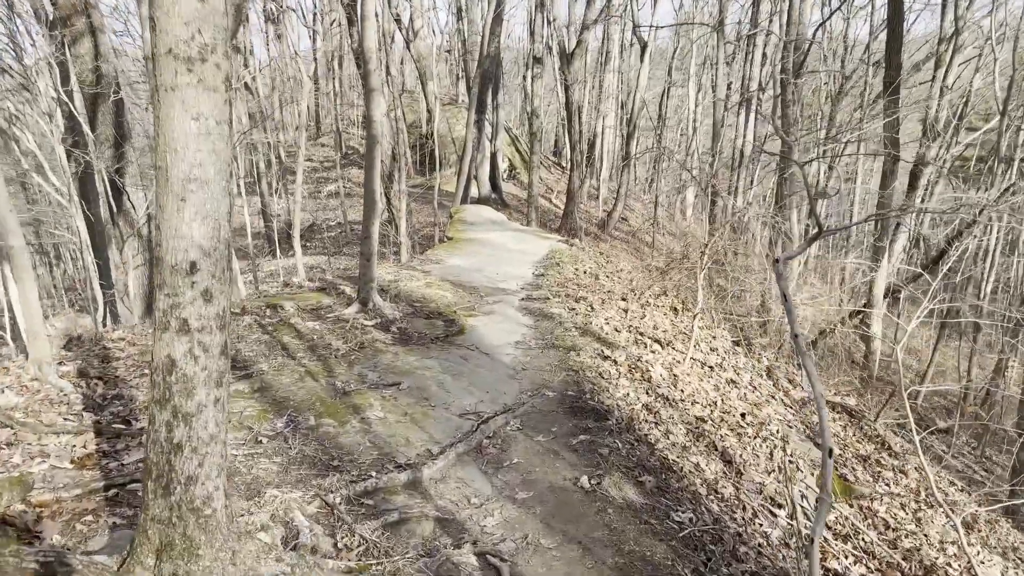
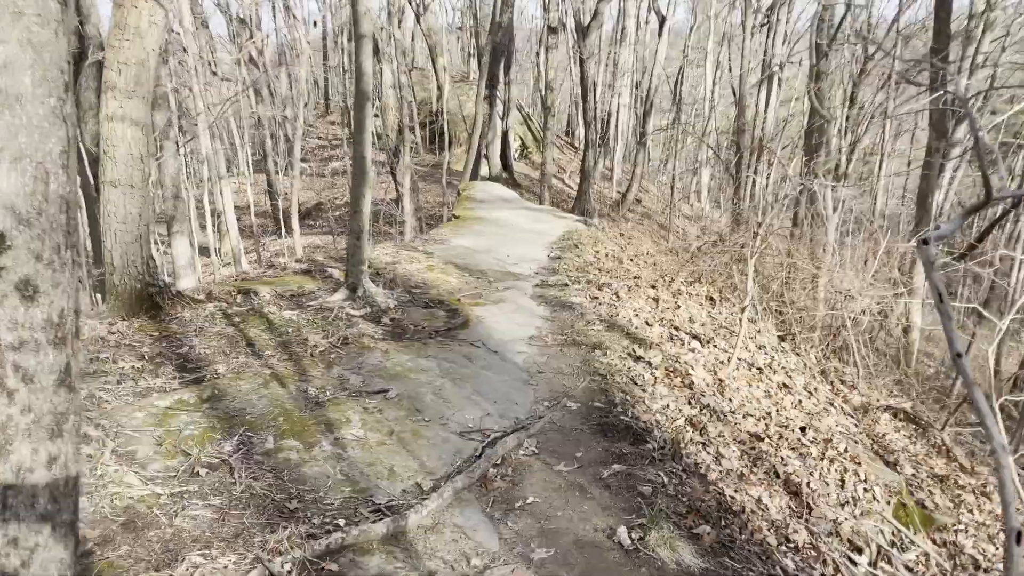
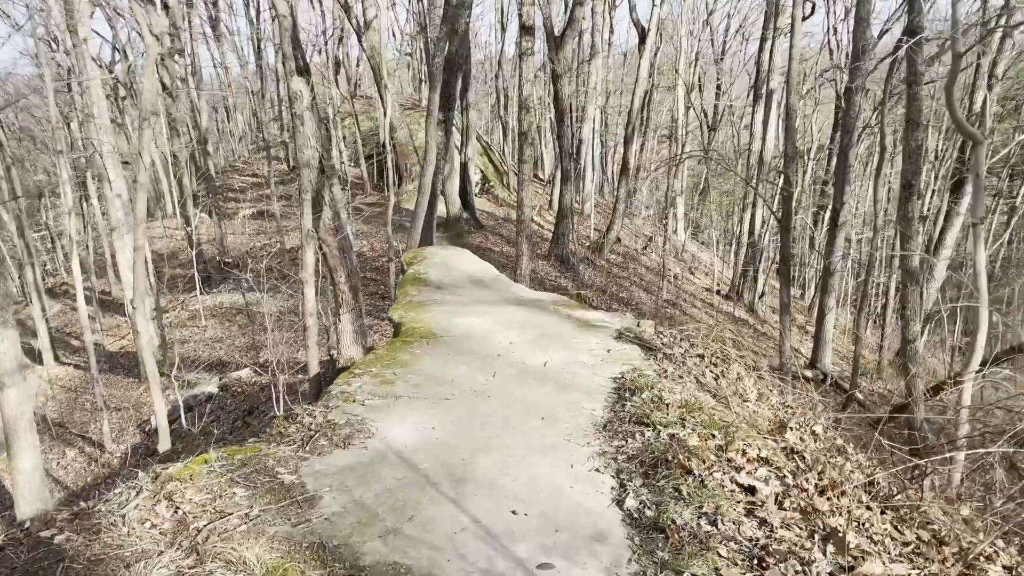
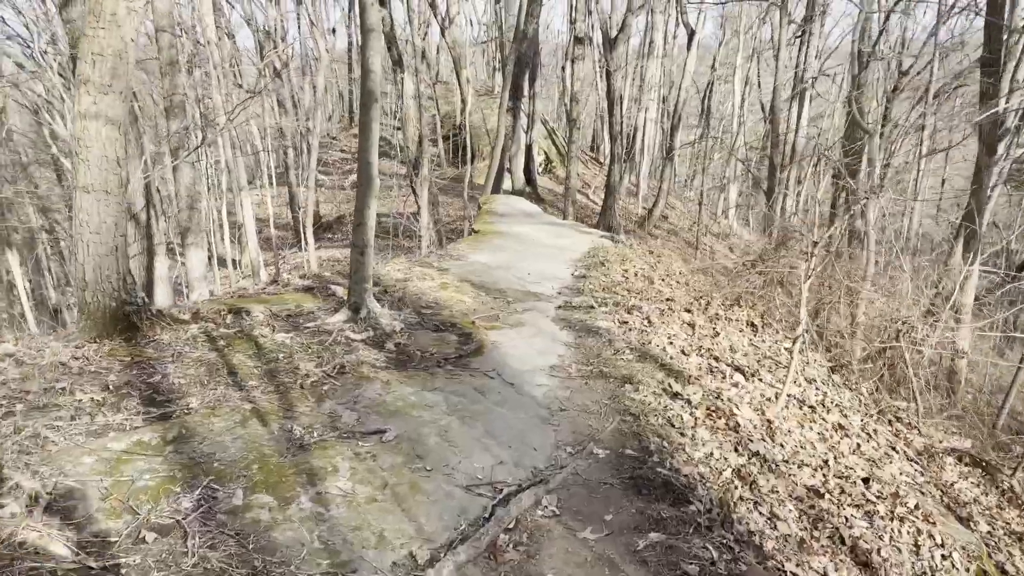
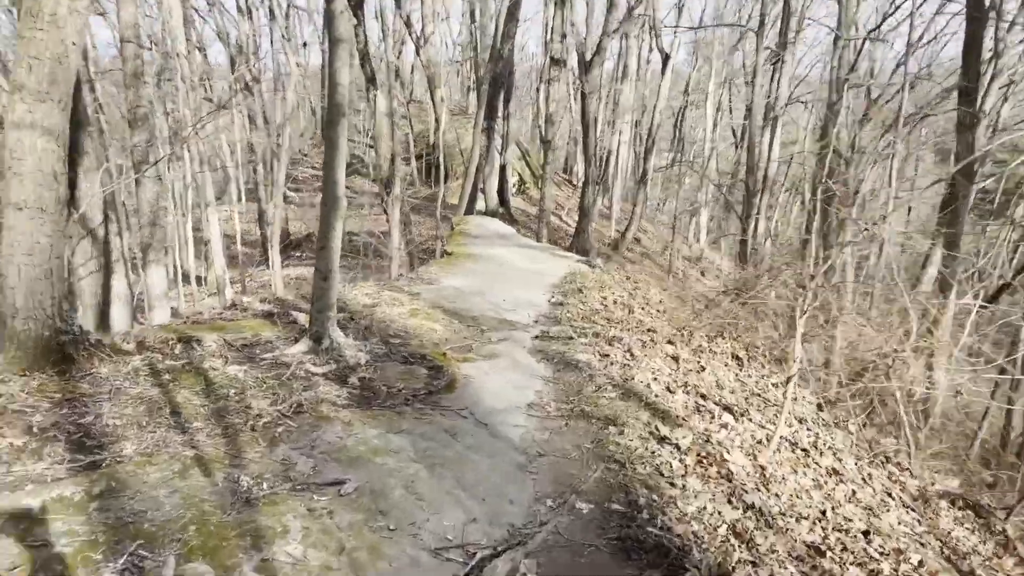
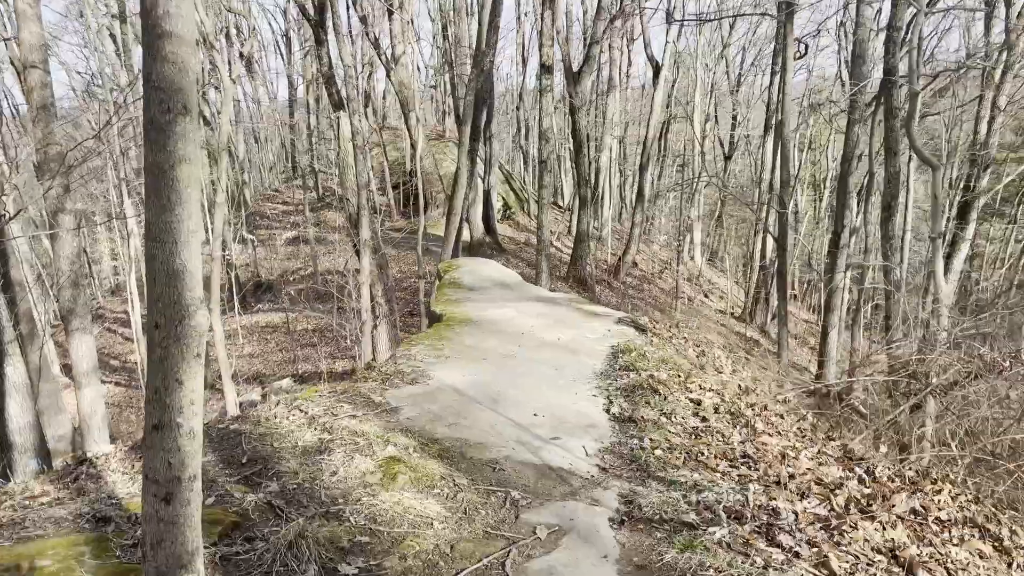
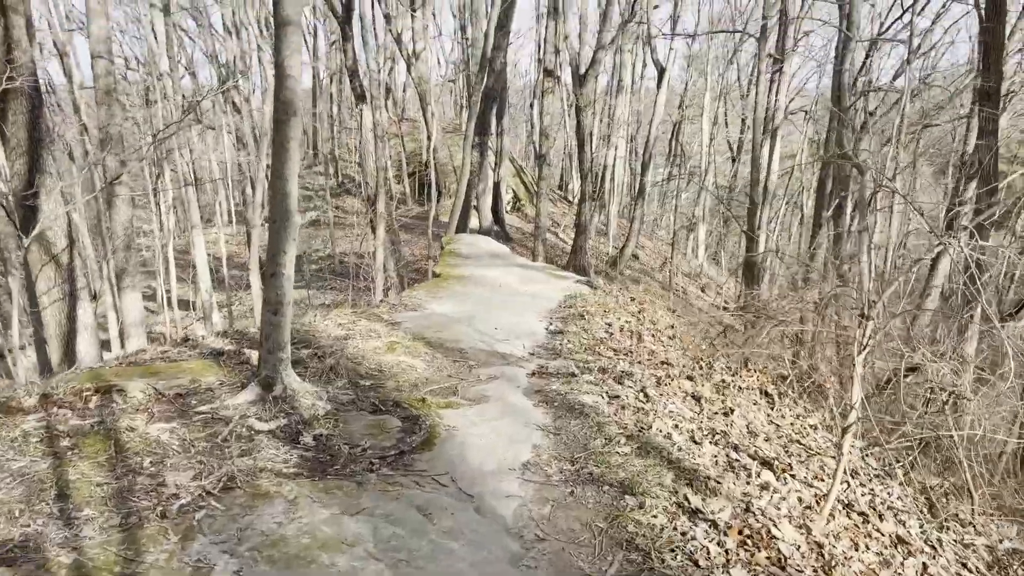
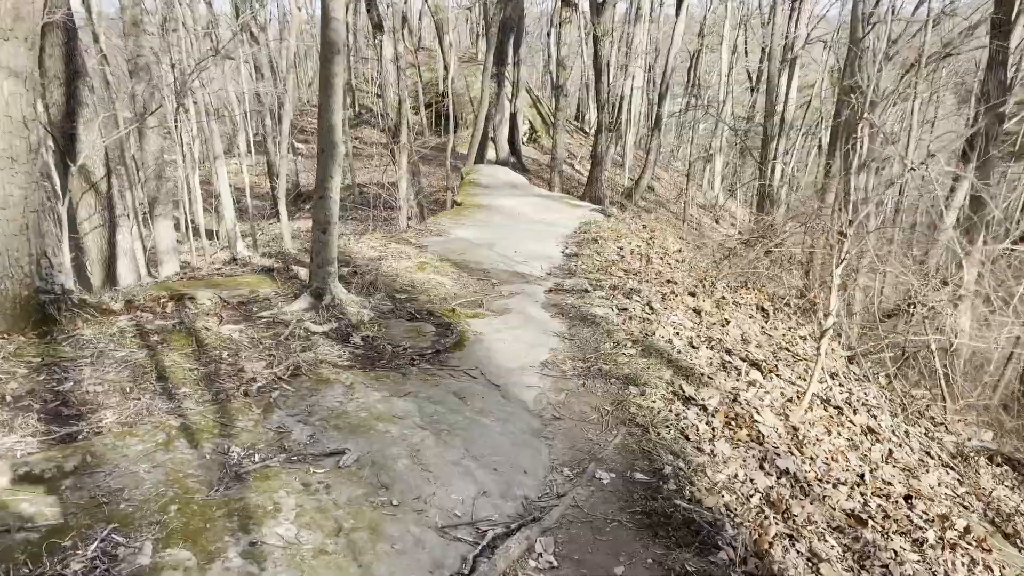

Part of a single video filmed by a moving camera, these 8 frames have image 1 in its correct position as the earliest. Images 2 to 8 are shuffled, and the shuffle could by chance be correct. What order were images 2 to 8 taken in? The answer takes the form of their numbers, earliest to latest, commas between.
2, 4, 5, 8, 7, 6, 3
